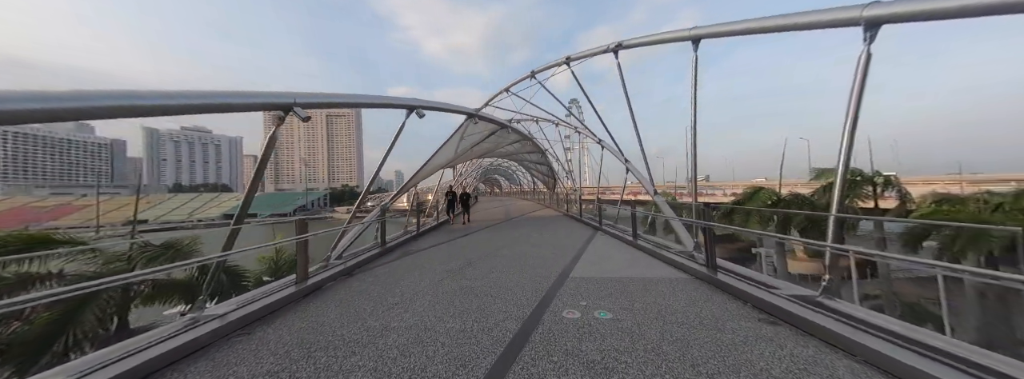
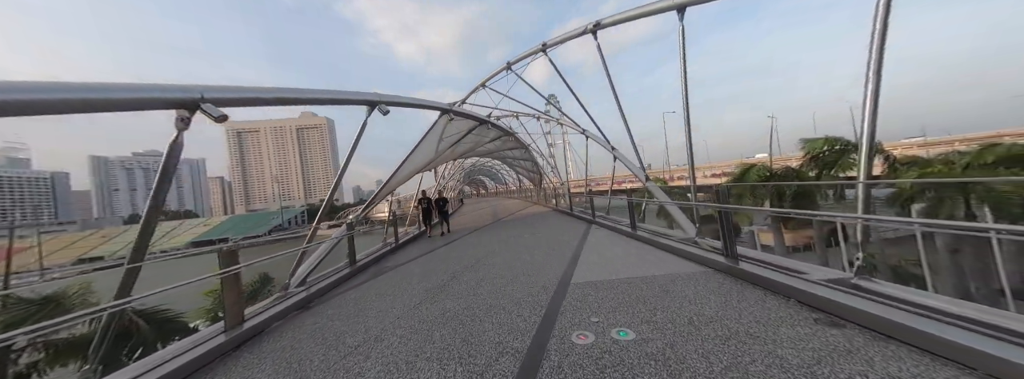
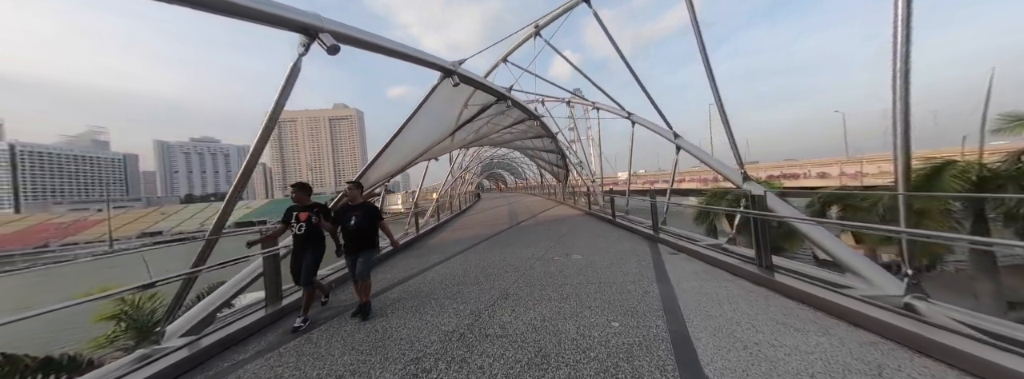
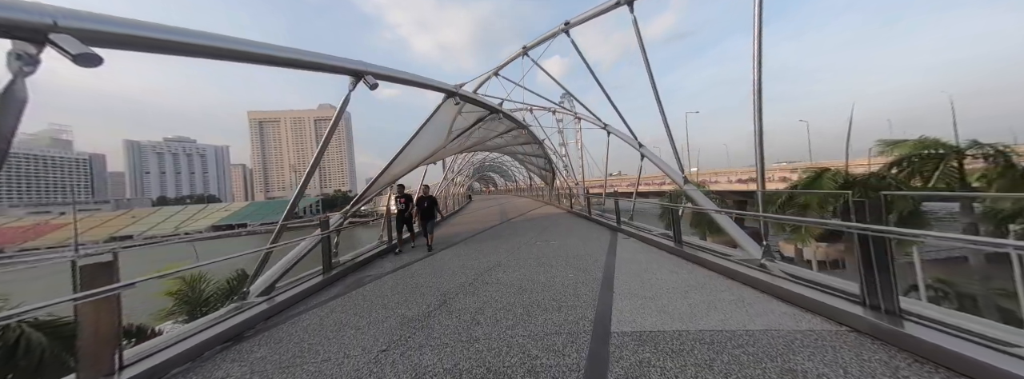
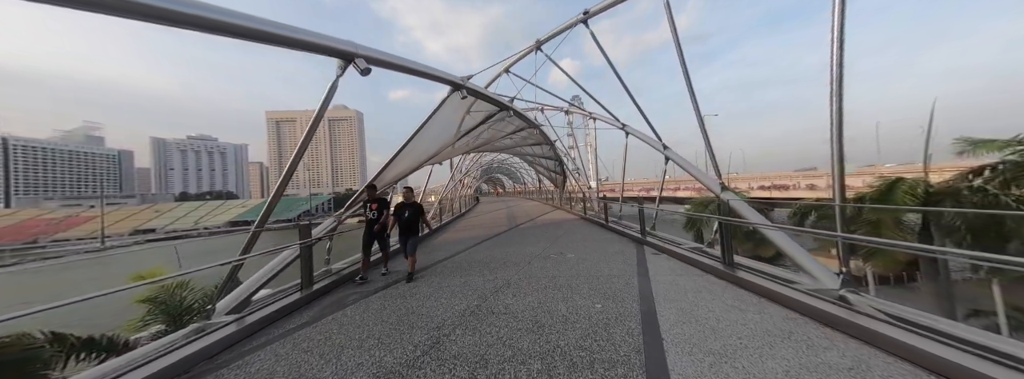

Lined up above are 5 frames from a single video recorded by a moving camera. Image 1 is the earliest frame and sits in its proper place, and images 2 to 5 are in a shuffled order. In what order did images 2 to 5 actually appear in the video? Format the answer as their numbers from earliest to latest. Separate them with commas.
2, 4, 5, 3
